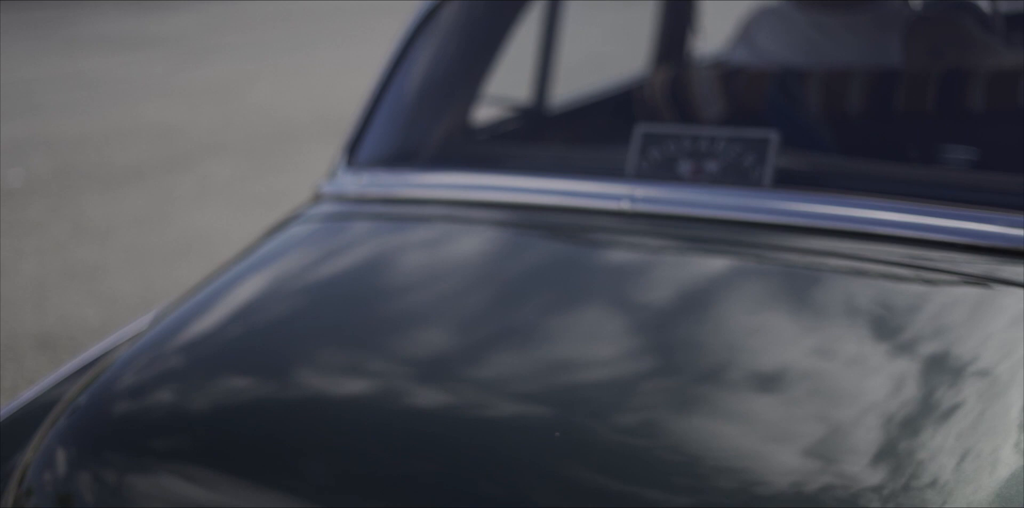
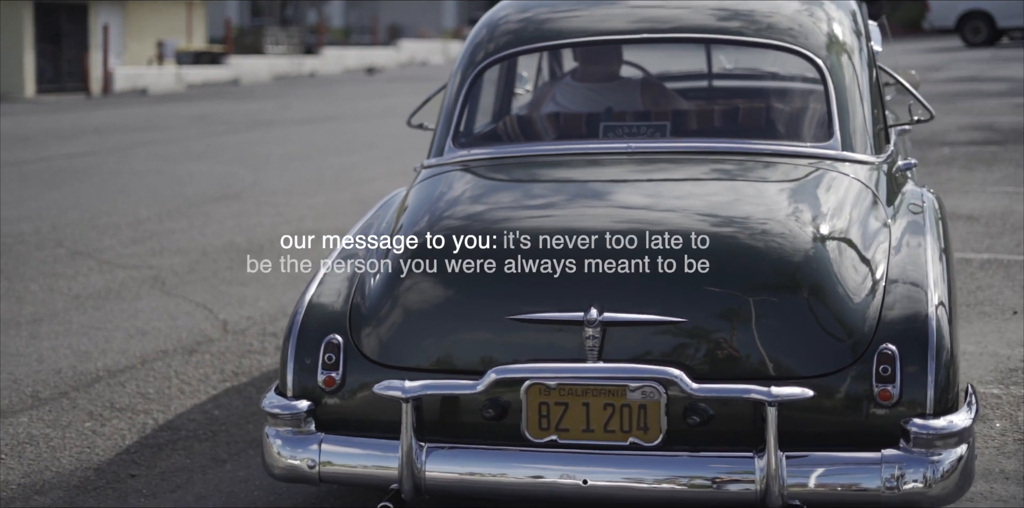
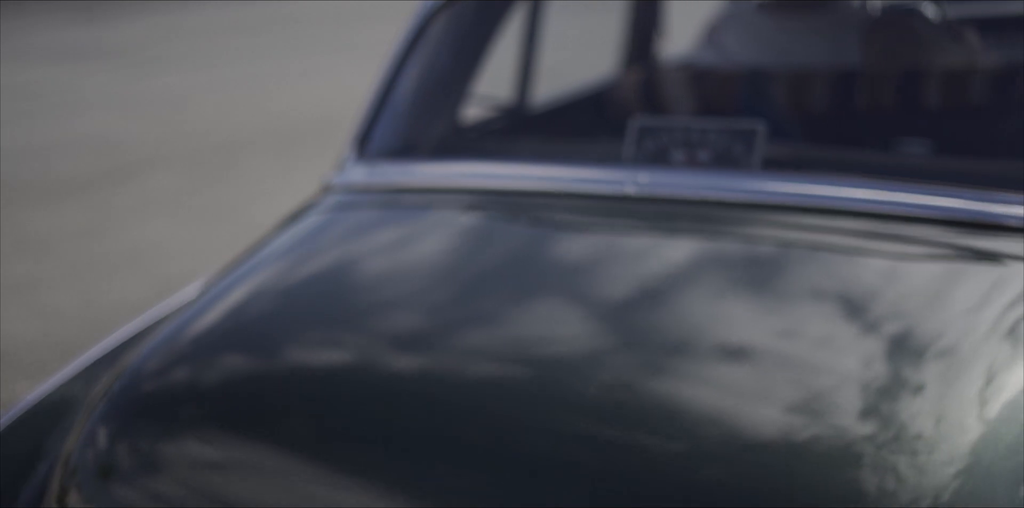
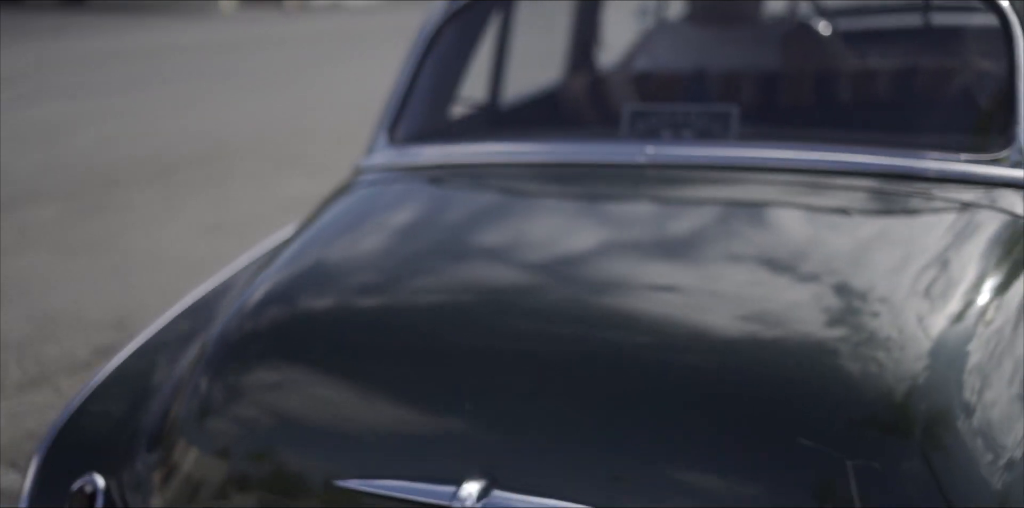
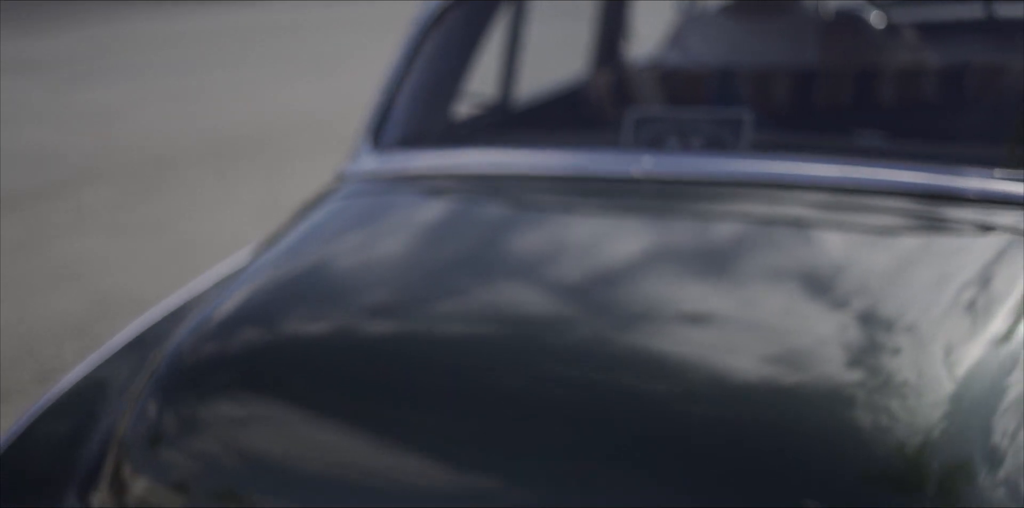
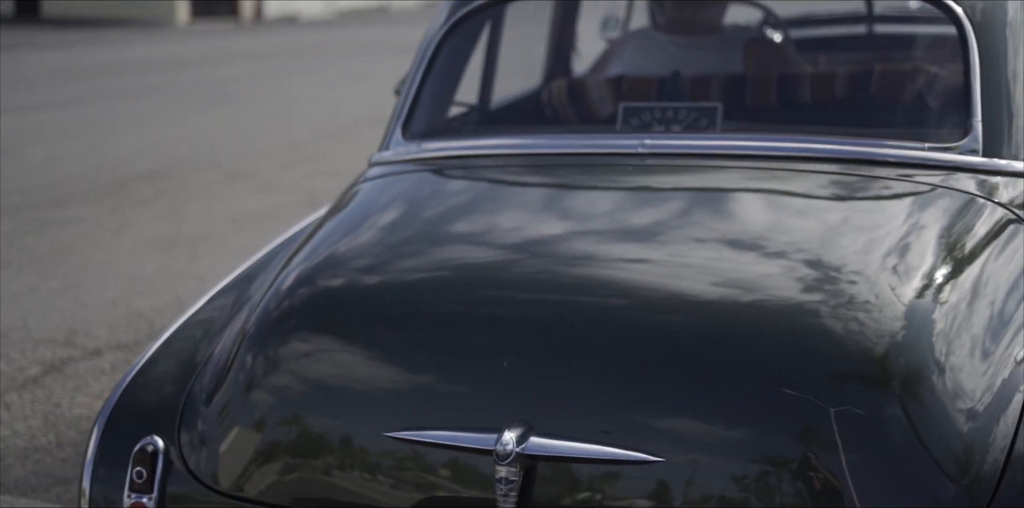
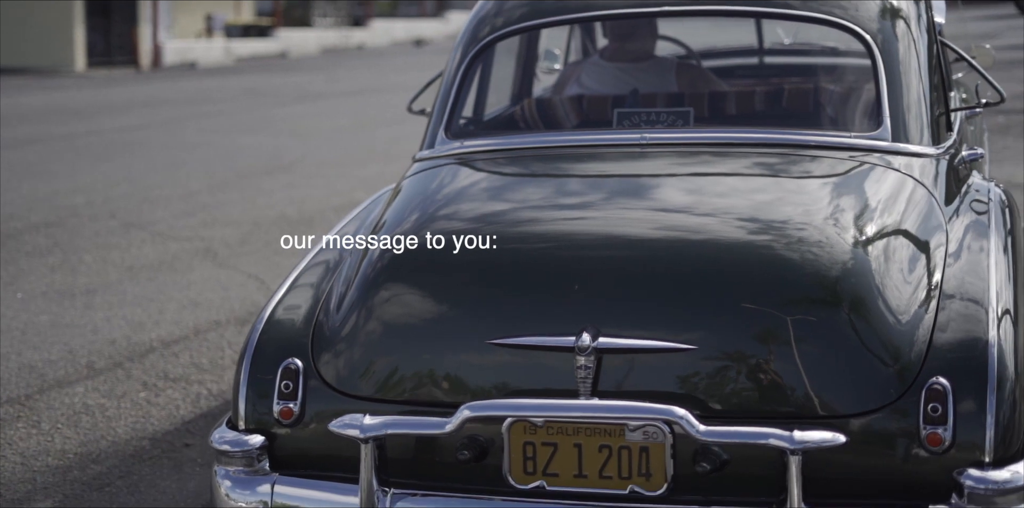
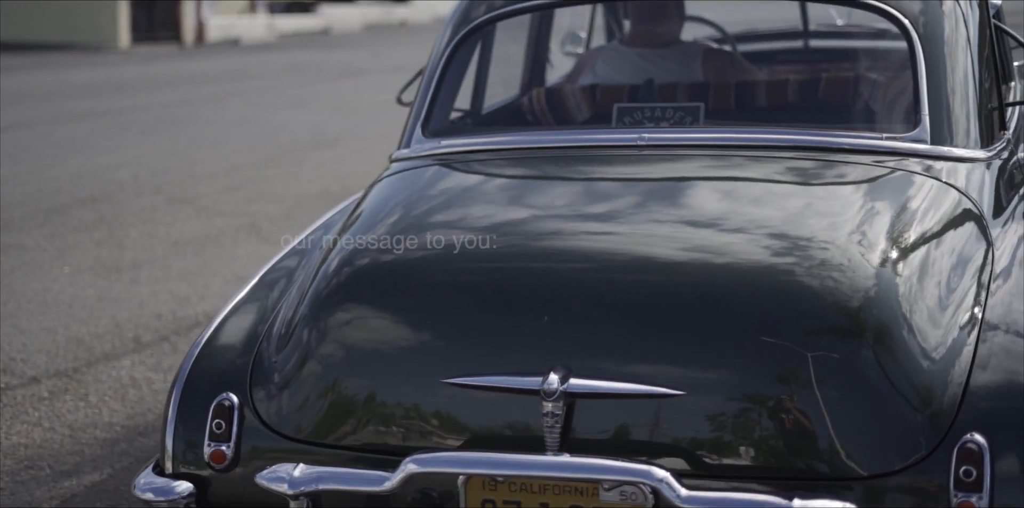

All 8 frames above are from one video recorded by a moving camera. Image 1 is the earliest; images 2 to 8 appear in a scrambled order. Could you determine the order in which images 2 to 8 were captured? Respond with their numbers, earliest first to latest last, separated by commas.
3, 5, 4, 6, 8, 7, 2
